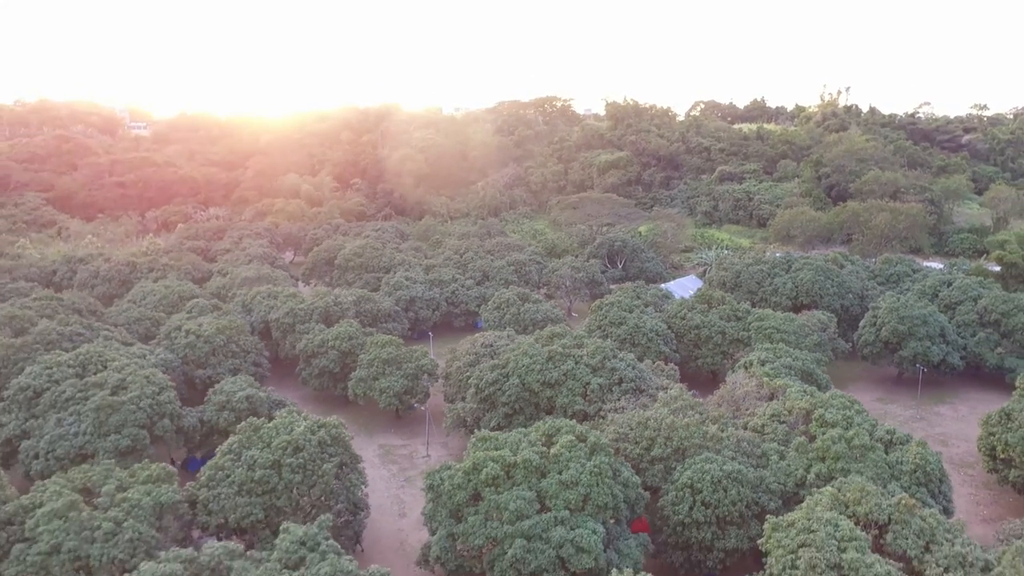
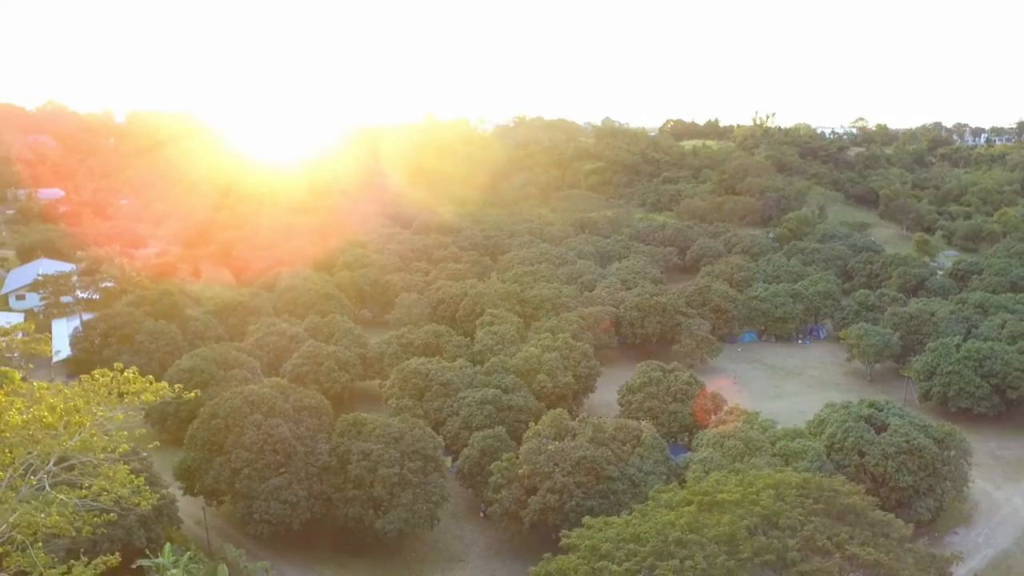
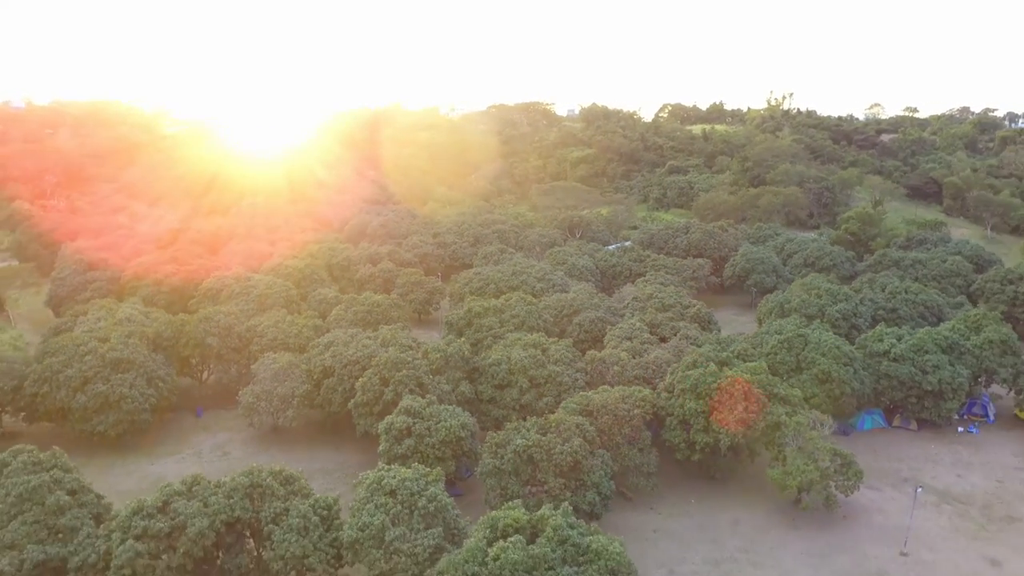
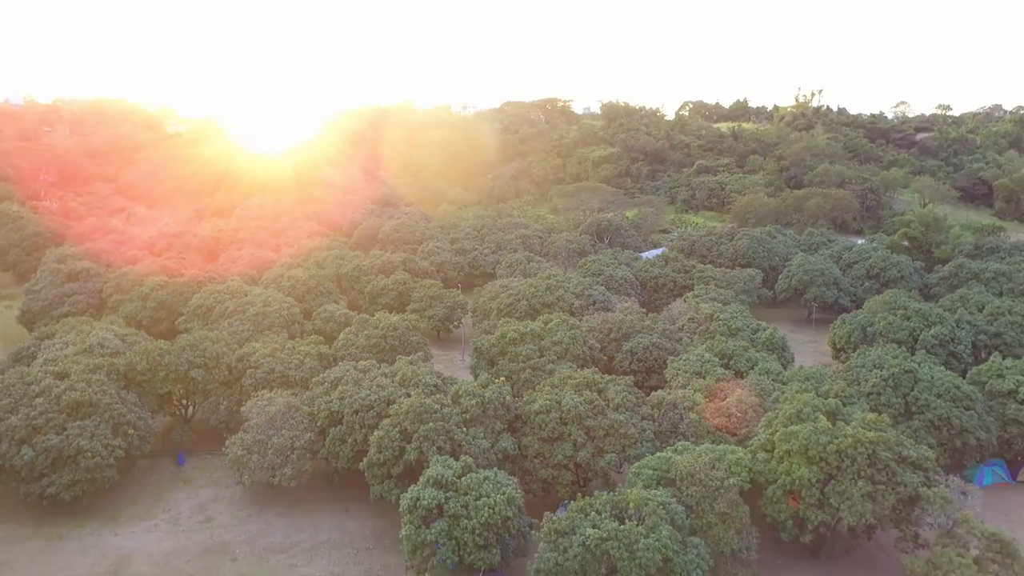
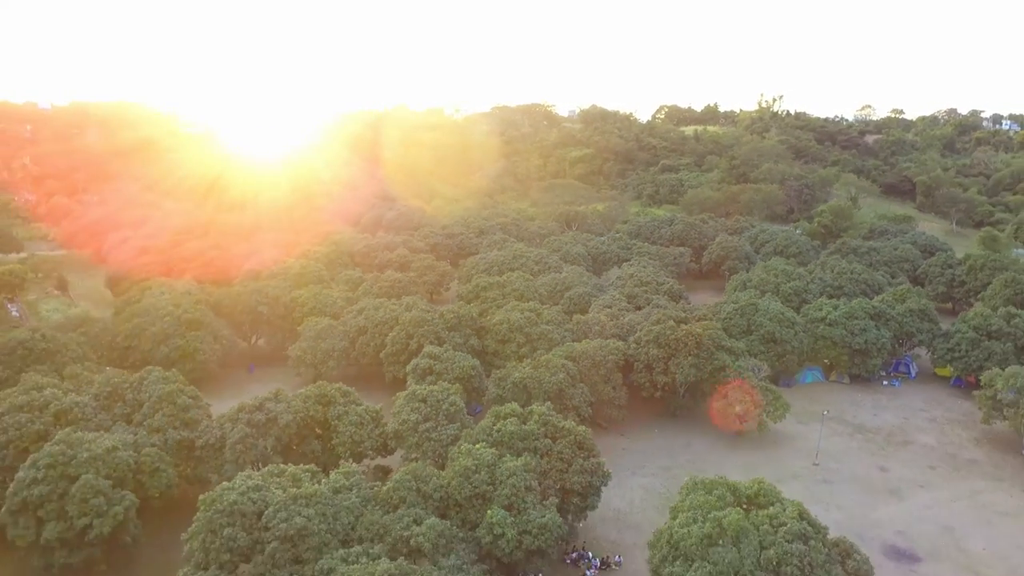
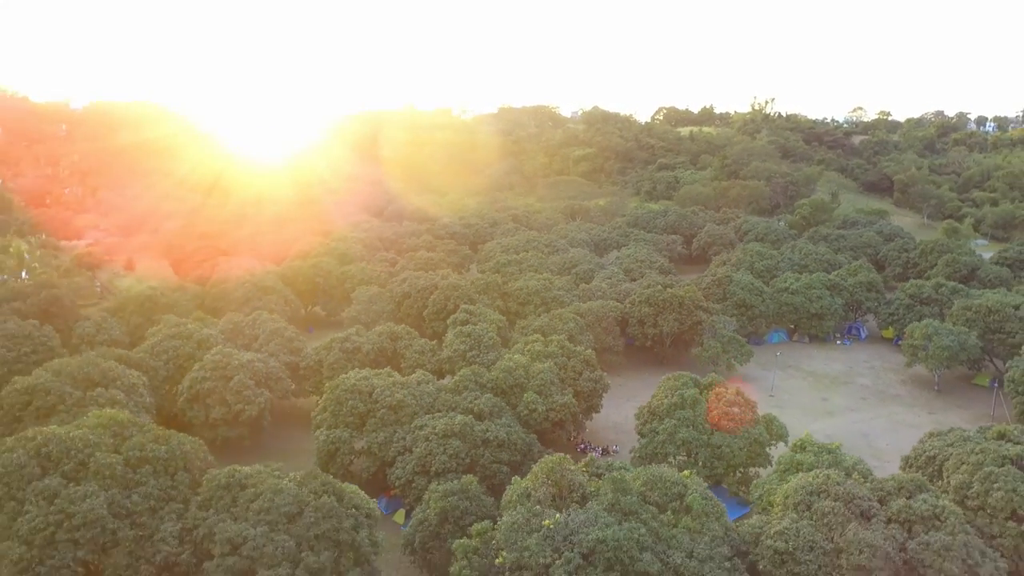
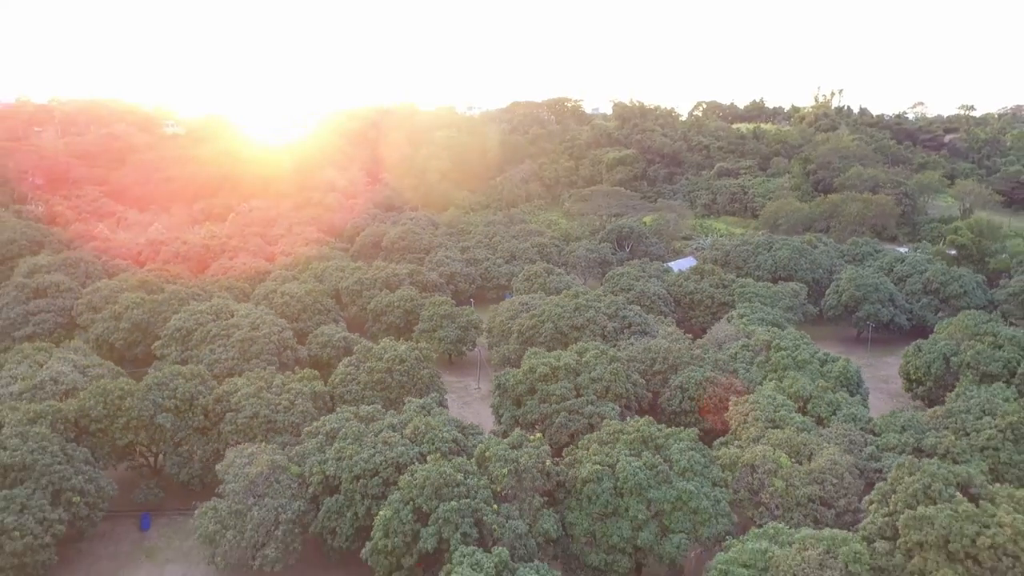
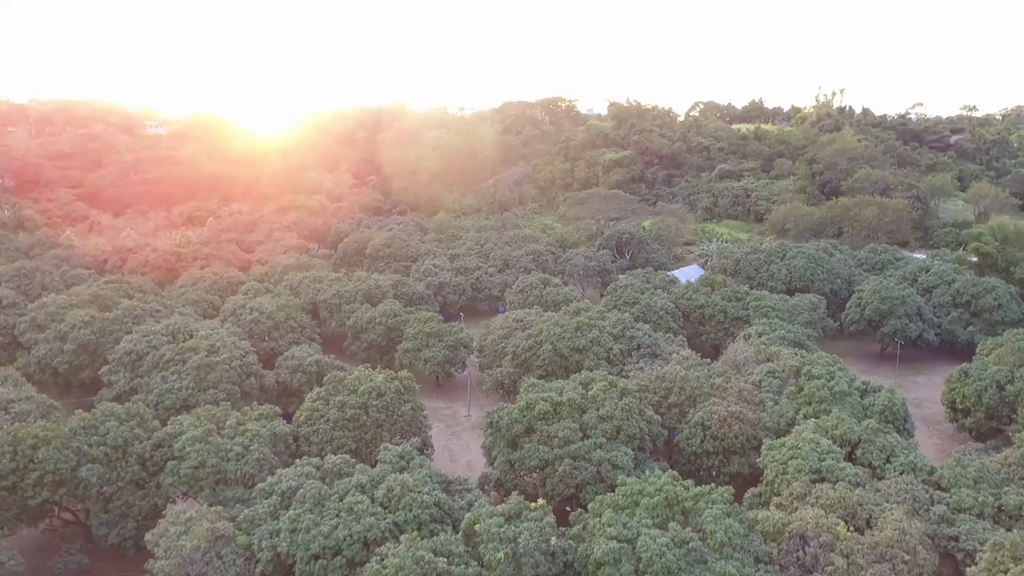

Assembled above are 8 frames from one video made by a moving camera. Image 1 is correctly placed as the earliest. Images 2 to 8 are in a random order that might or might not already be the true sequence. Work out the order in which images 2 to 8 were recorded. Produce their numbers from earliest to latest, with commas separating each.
8, 7, 4, 3, 5, 6, 2
